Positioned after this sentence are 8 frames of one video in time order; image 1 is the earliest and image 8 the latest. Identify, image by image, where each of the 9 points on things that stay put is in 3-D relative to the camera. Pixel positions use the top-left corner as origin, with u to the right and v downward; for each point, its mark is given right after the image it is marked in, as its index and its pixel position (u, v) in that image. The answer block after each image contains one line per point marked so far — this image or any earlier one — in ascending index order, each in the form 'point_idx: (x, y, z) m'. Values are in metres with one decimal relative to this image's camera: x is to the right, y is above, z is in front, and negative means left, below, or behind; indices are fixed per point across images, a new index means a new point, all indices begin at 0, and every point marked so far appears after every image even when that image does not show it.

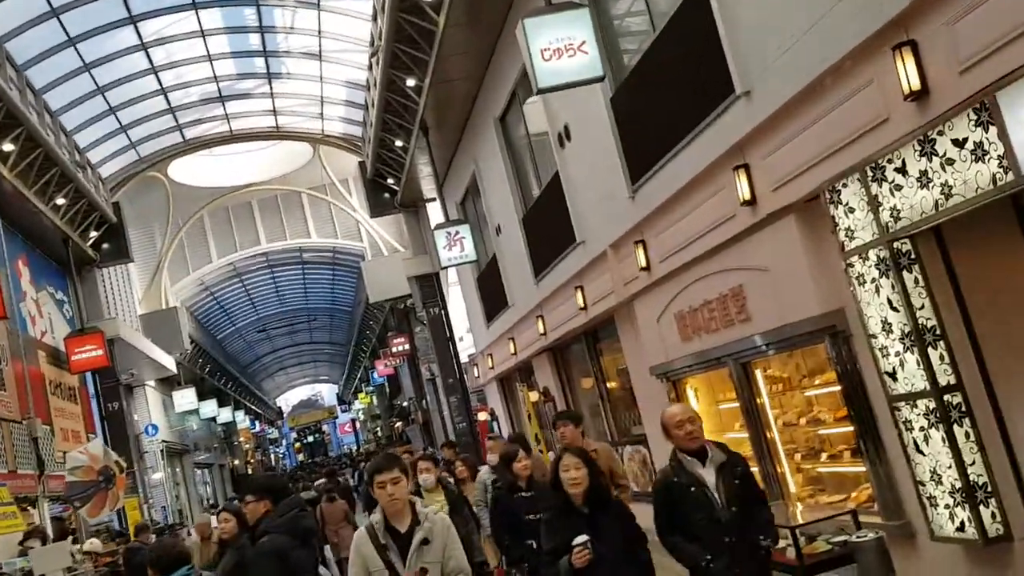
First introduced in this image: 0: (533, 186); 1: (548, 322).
0: (+0.4, +1.8, +14.5) m
1: (+0.6, -0.6, +14.4) m
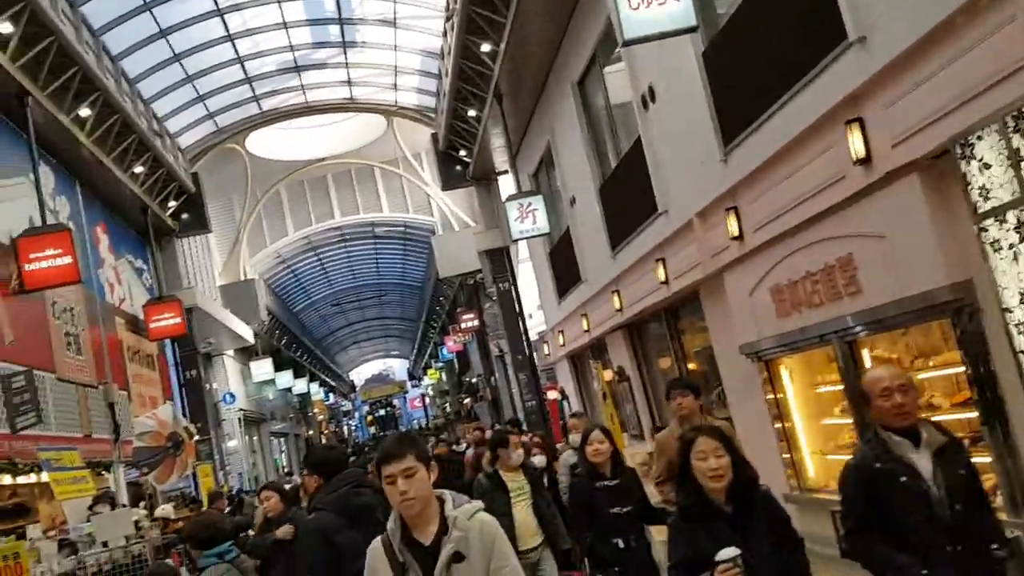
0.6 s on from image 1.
0: (+1.7, +2.2, +13.8) m
1: (+1.9, -0.2, +13.8) m
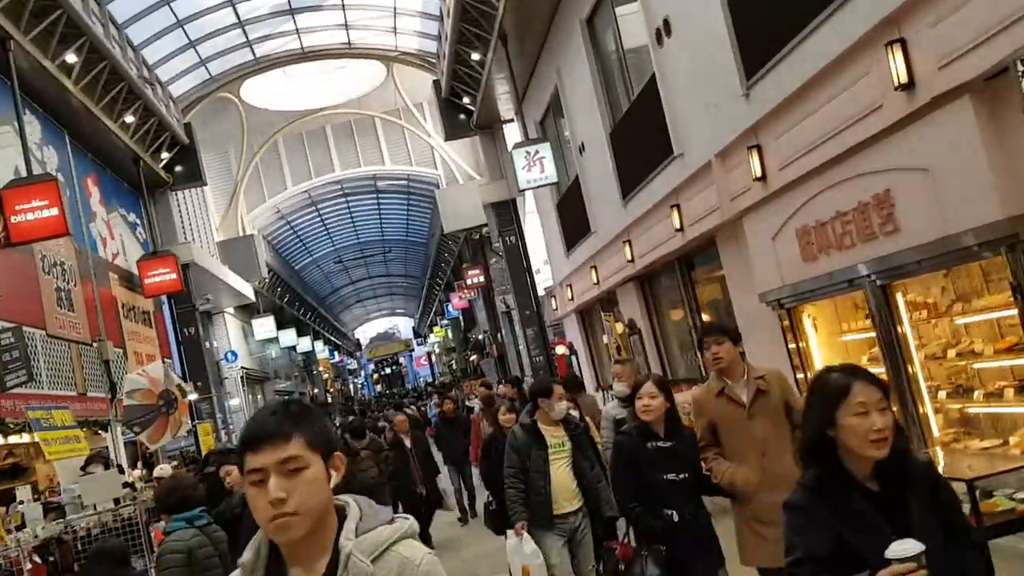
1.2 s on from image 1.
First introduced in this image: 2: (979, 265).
0: (+1.8, +3.0, +13.1) m
1: (+2.0, +0.7, +13.2) m
2: (+3.4, +0.2, +6.0) m
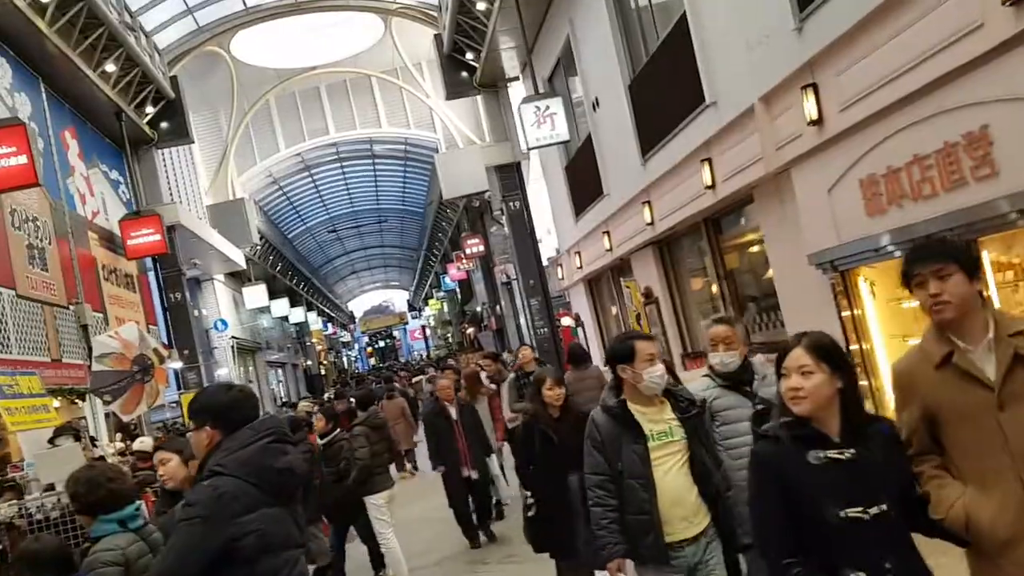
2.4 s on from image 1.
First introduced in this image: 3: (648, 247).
0: (+1.9, +3.5, +12.1) m
1: (+2.1, +1.2, +12.2) m
2: (+3.6, +0.5, +5.1) m
3: (+2.2, +0.7, +13.3) m
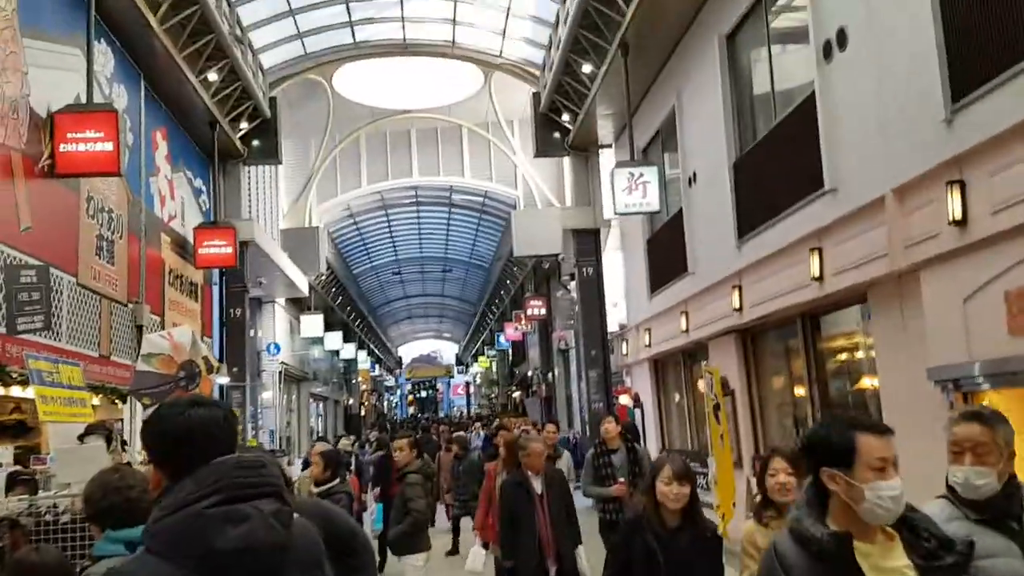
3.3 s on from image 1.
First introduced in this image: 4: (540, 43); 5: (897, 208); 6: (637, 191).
0: (+3.4, +2.3, +11.5) m
1: (+3.2, -0.1, +11.4) m
2: (+4.2, -0.4, +4.2) m
3: (+3.3, -0.7, +12.5) m
4: (+0.6, +5.5, +18.7) m
5: (+3.5, +0.7, +7.7) m
6: (+2.1, +1.6, +14.1) m
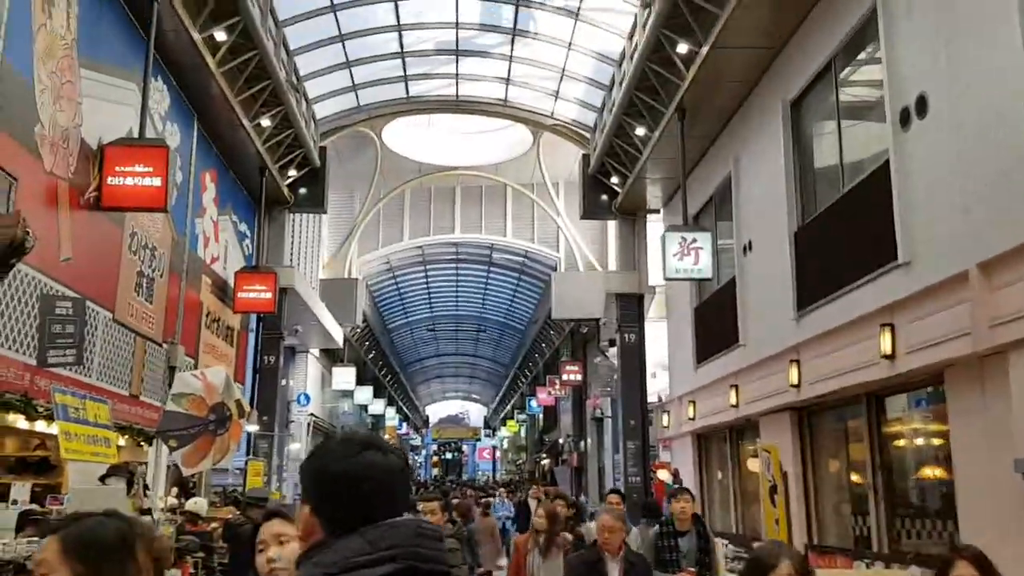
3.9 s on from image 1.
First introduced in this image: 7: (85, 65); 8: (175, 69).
0: (+4.1, +1.3, +11.1) m
1: (+3.8, -1.1, +10.8) m
2: (+4.5, -0.9, +3.5) m
3: (+3.8, -1.7, +11.8) m
4: (+1.8, +4.1, +18.6) m
5: (+4.0, 0.0, +7.1) m
6: (+2.9, +0.5, +13.6) m
7: (-4.9, +2.5, +9.5) m
8: (-5.1, +3.3, +12.6) m
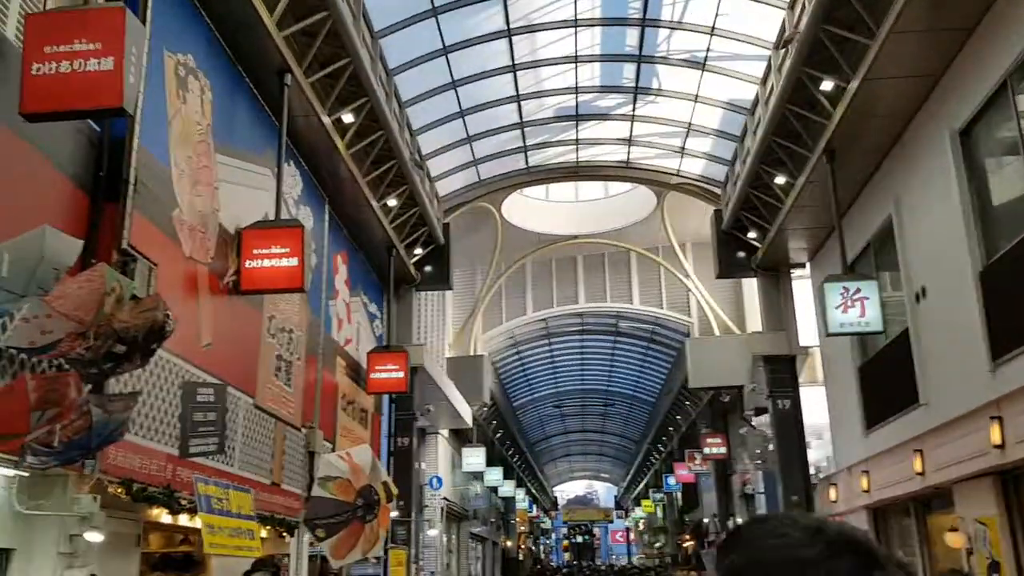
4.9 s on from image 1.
0: (+5.9, +0.7, +9.7) m
1: (+5.6, -1.6, +9.3) m
2: (+5.2, -0.7, +2.0) m
3: (+5.8, -2.3, +10.2) m
4: (+4.5, +2.8, +17.7) m
5: (+5.3, -0.2, +5.7) m
6: (+5.1, -0.3, +12.4) m
7: (-3.3, +1.6, +9.5) m
8: (-3.2, +2.1, +12.7) m
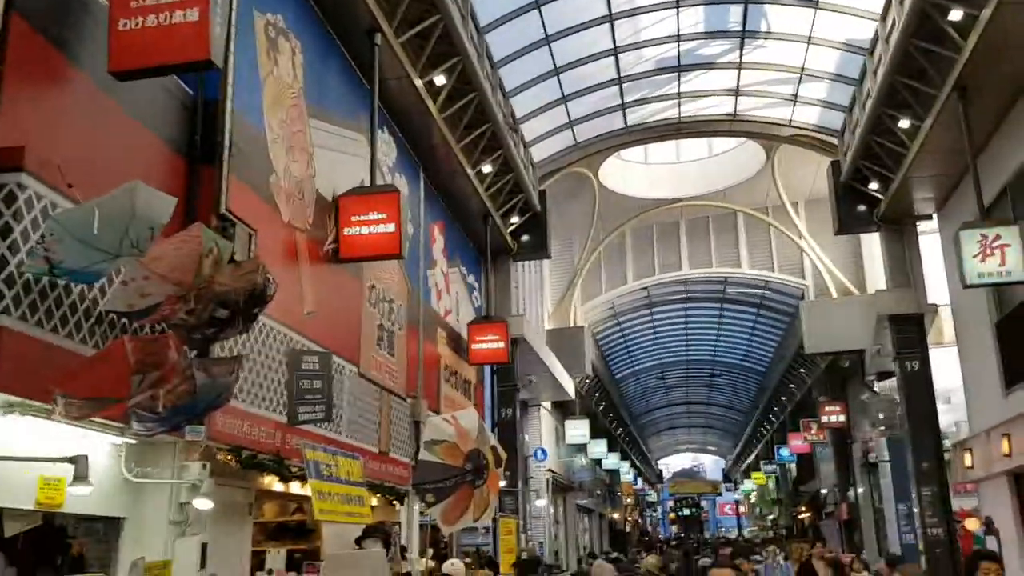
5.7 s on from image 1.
0: (+7.0, +1.4, +8.5) m
1: (+6.8, -0.9, +8.2) m
2: (+5.5, -0.3, +1.0) m
3: (+7.1, -1.7, +9.1) m
4: (+6.4, +3.6, +16.6) m
5: (+5.9, +0.4, +4.7) m
6: (+6.5, +0.4, +11.3) m
7: (-2.2, +1.9, +9.3) m
8: (-1.7, +2.5, +12.5) m
